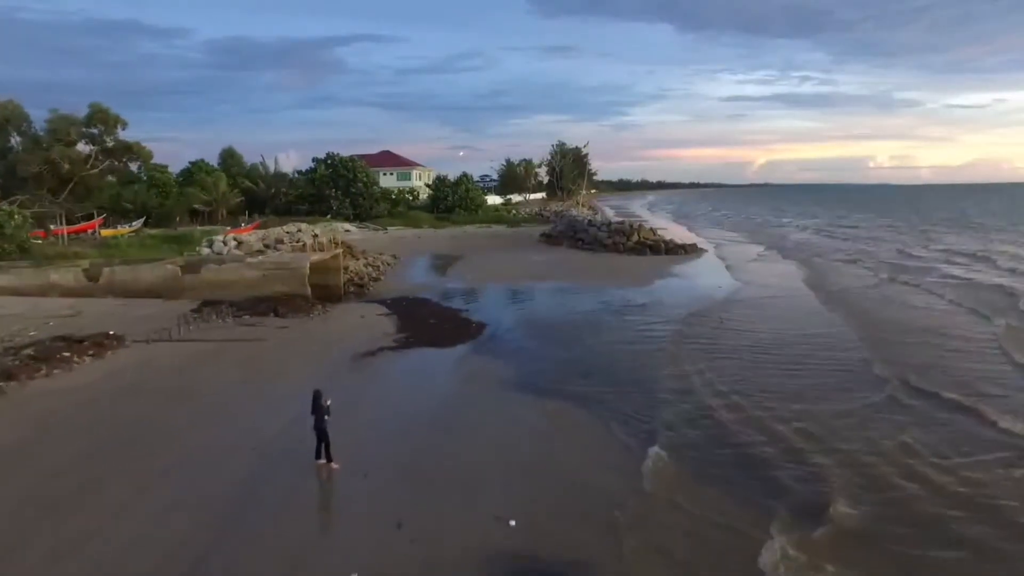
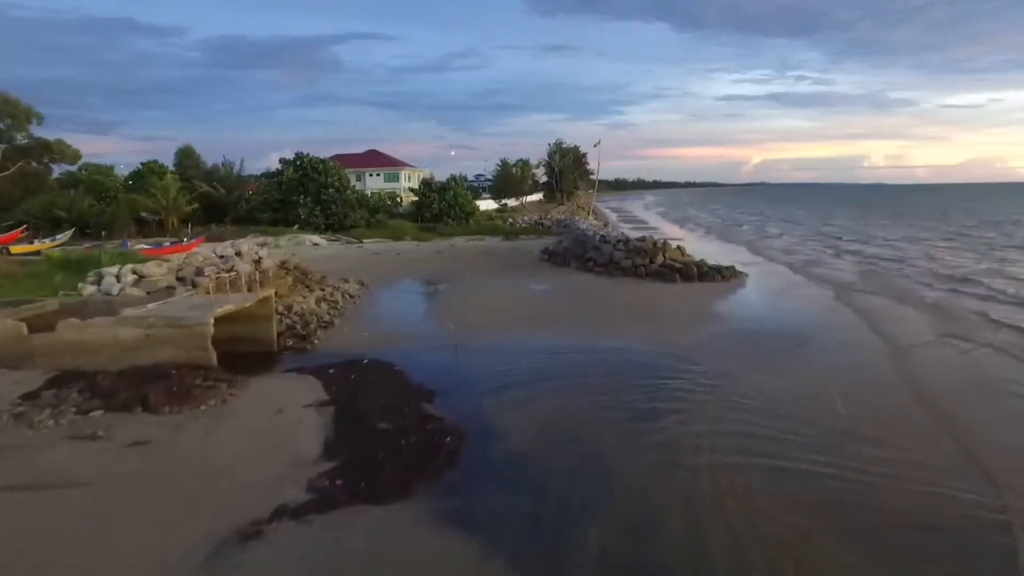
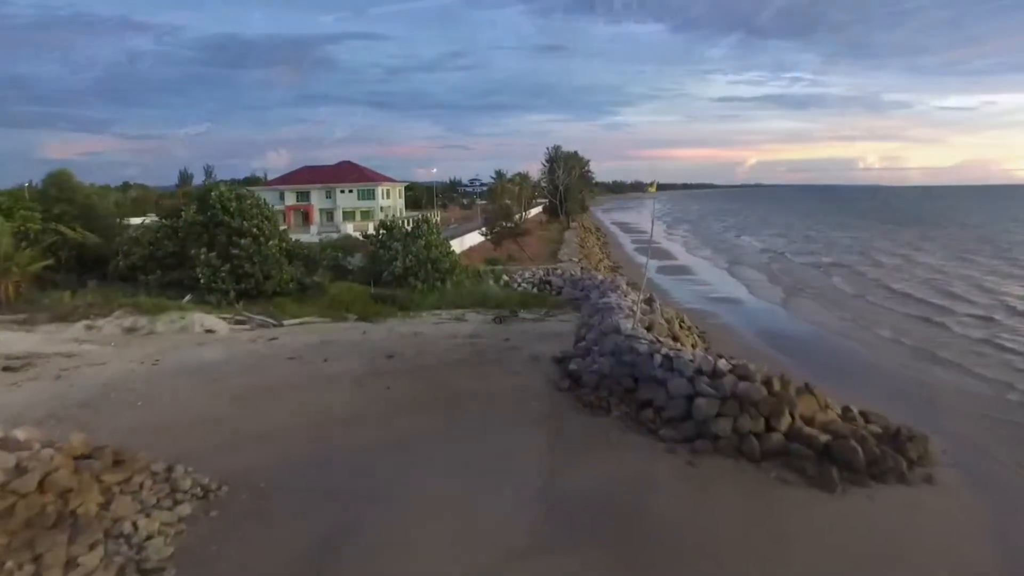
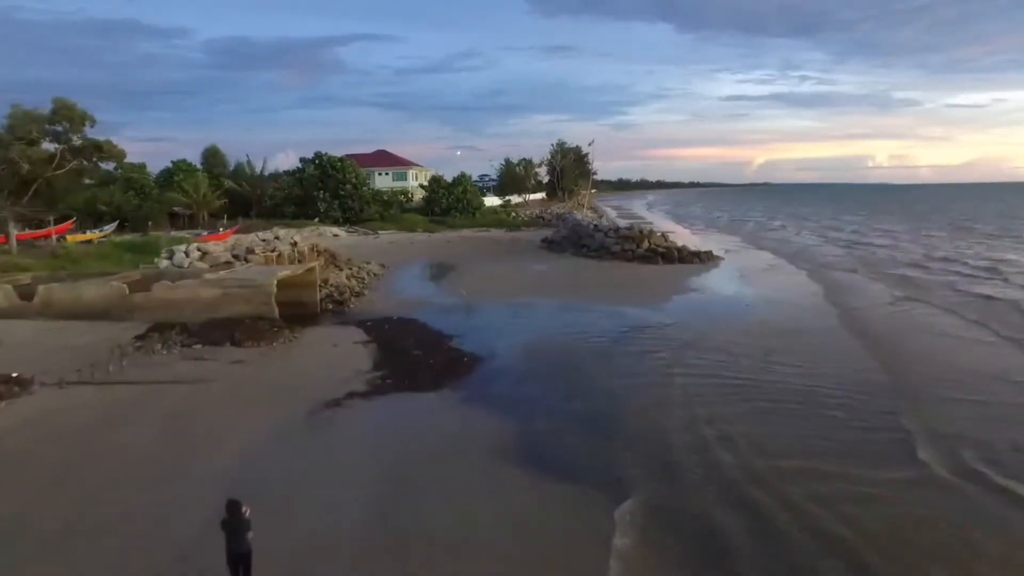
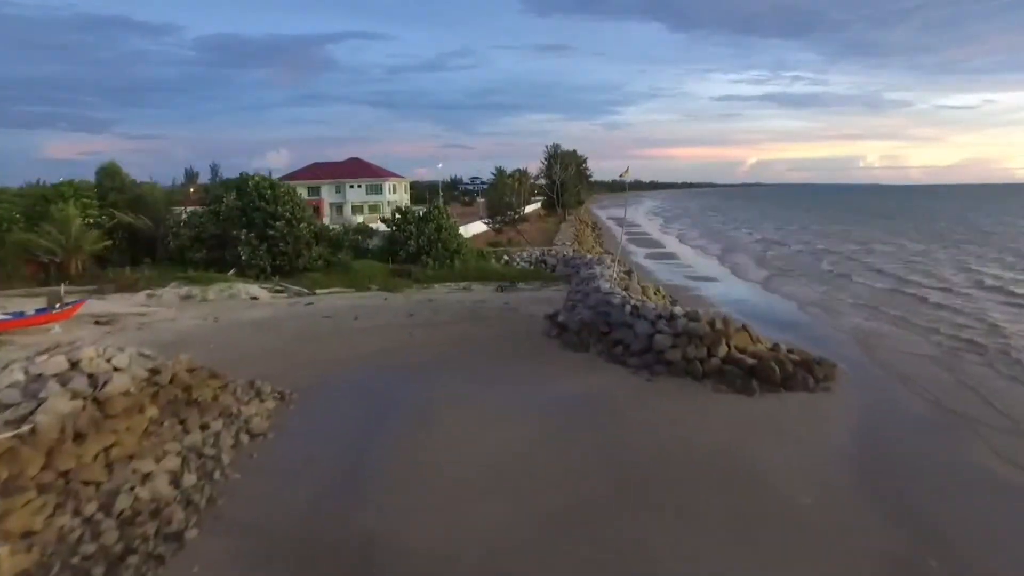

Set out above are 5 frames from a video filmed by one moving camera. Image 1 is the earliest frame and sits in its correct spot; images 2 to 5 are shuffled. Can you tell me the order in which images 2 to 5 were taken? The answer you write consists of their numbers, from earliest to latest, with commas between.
4, 2, 5, 3
